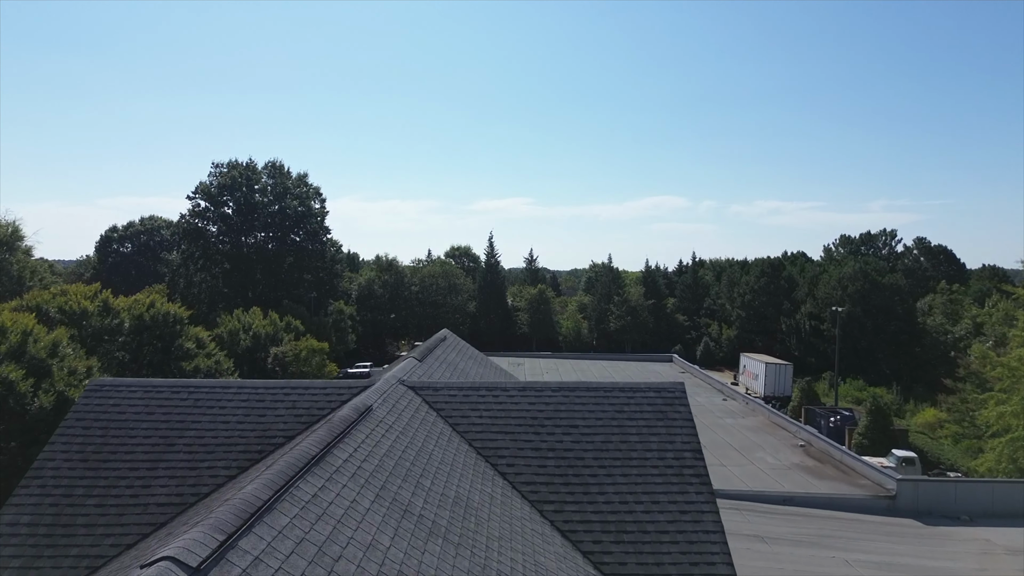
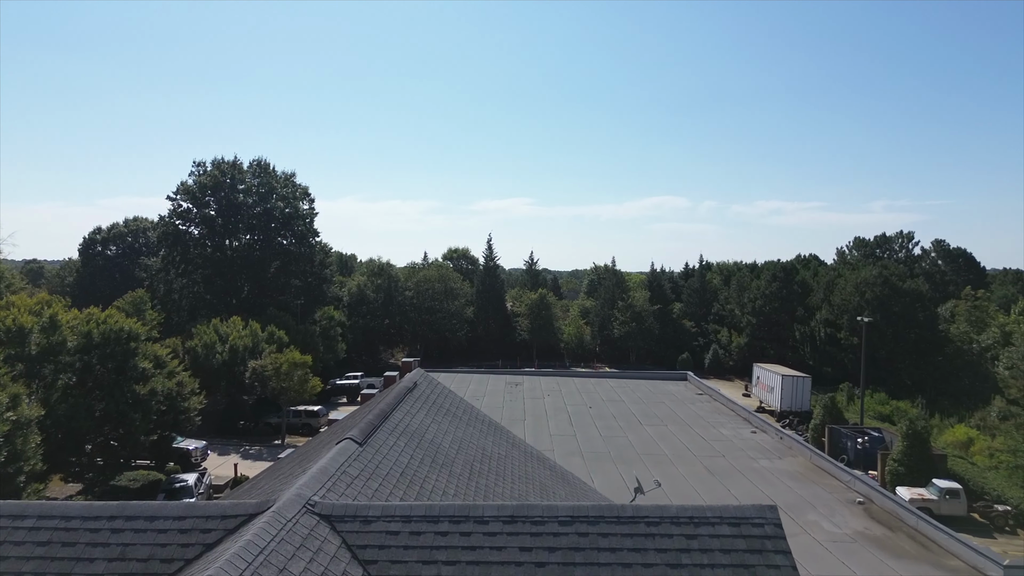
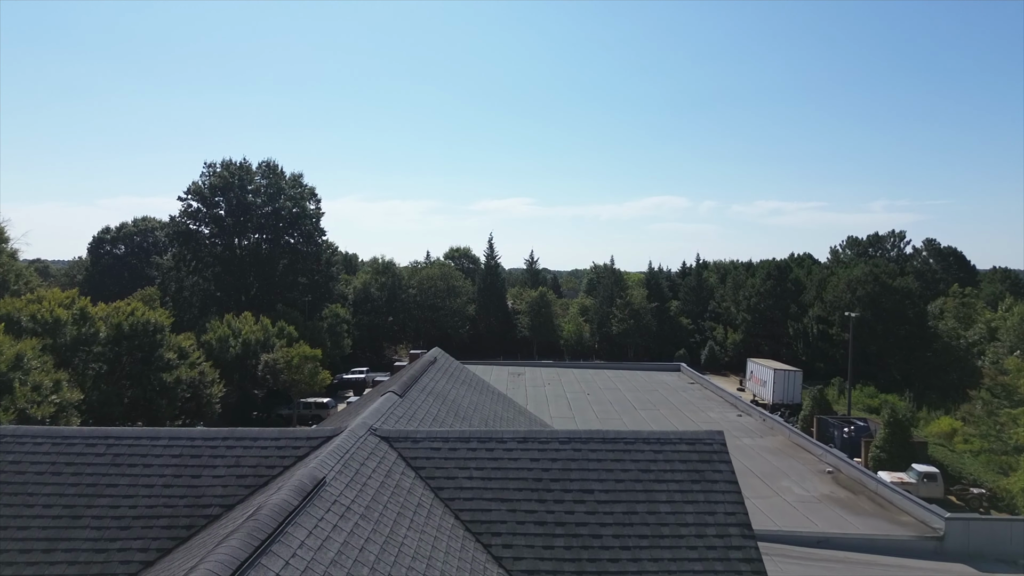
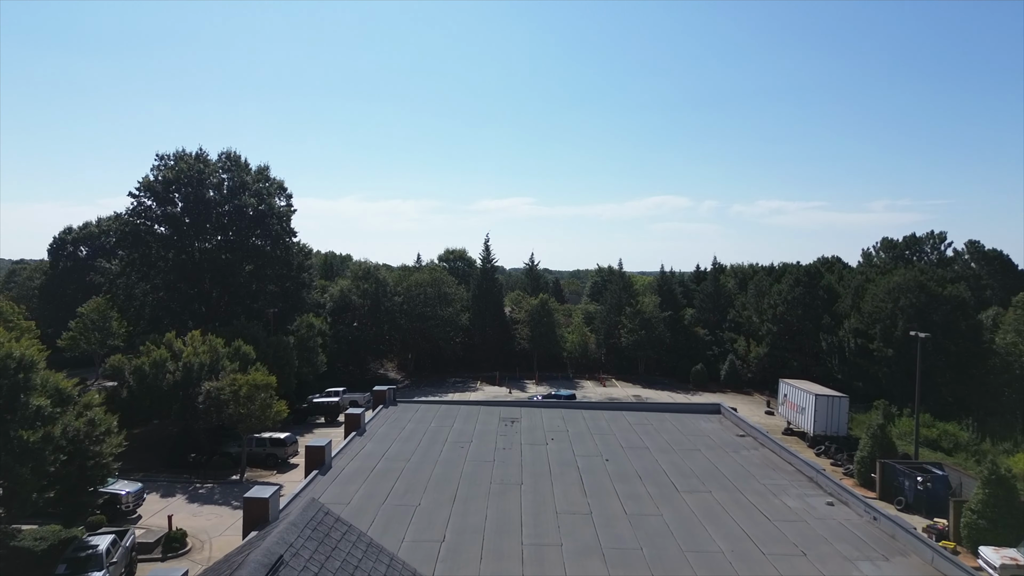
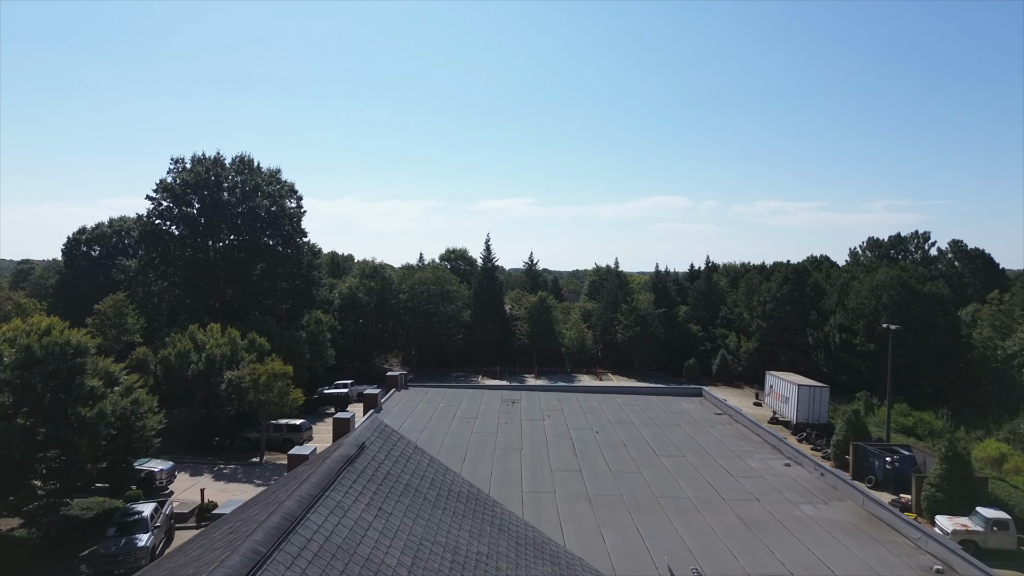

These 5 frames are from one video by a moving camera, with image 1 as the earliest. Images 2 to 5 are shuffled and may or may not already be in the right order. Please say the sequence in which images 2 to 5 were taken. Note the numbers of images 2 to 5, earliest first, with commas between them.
3, 2, 5, 4
